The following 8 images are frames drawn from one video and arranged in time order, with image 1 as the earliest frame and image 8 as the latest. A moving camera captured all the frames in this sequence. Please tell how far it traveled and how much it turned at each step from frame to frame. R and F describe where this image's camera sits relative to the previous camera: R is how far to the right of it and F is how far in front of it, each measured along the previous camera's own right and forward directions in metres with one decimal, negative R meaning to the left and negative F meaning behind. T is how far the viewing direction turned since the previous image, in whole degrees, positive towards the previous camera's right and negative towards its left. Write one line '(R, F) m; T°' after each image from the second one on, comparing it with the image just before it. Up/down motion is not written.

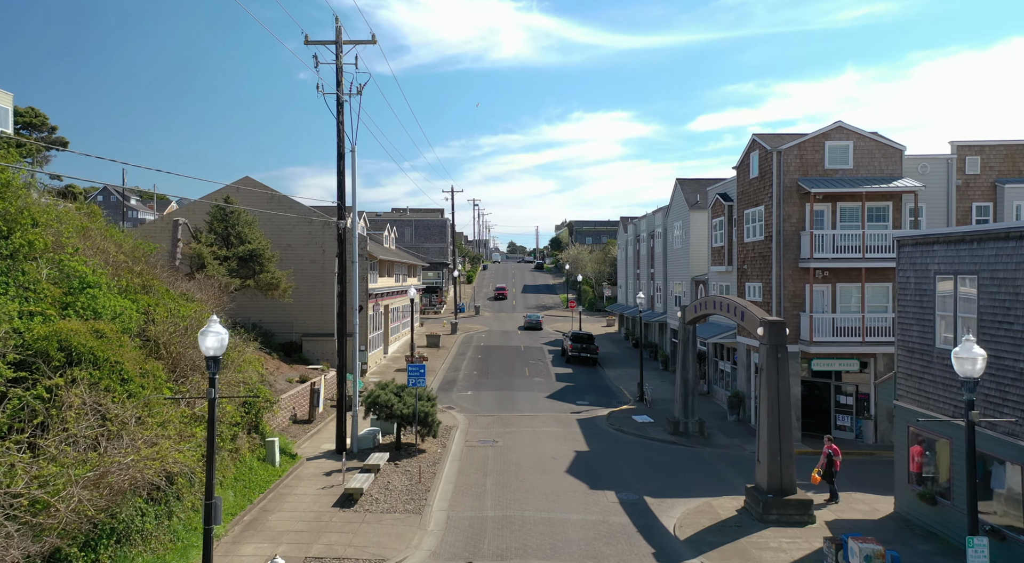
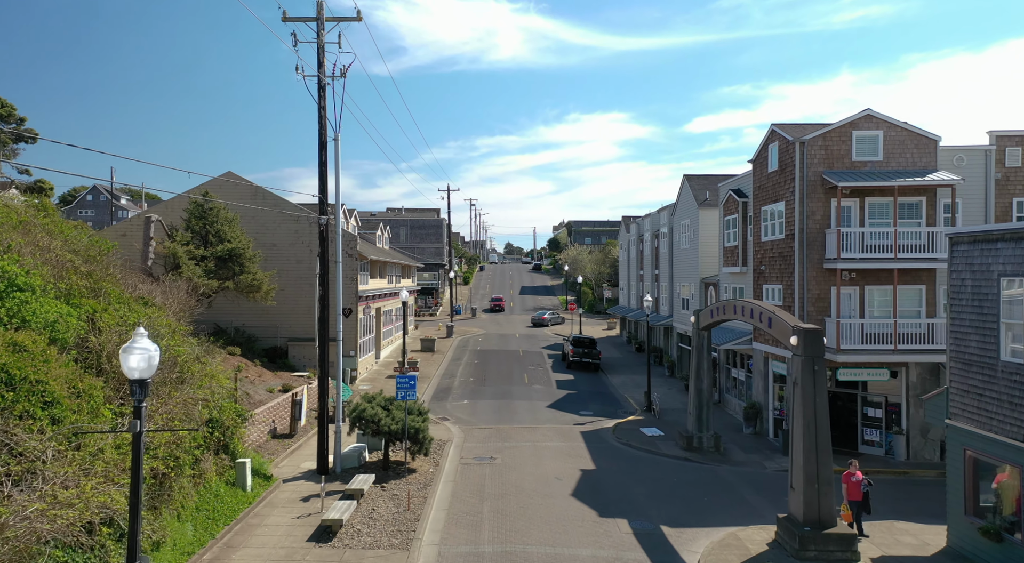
(-0.1, +2.0) m; 0°
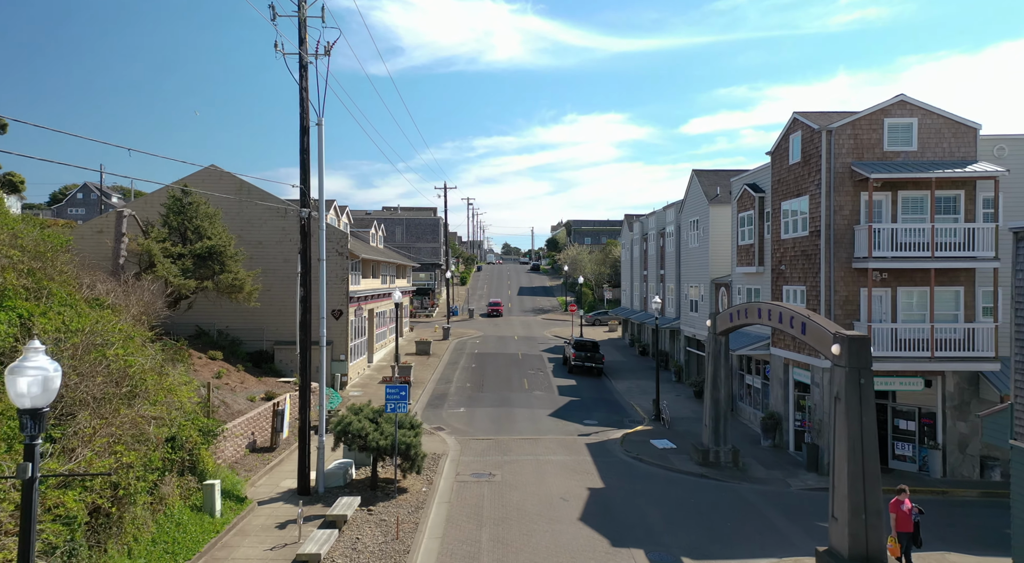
(-0.1, +1.8) m; 0°
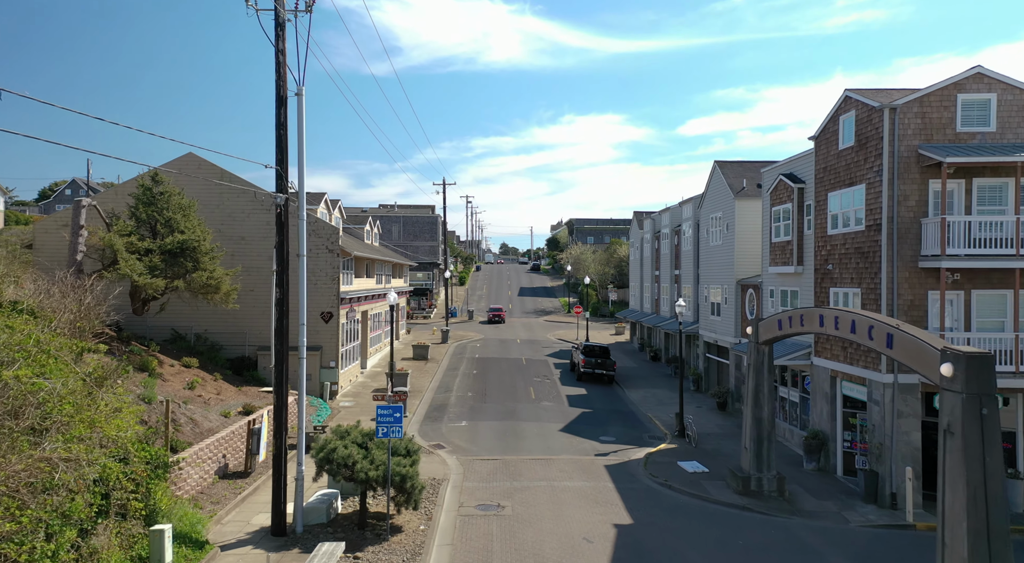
(-0.3, +2.8) m; 0°
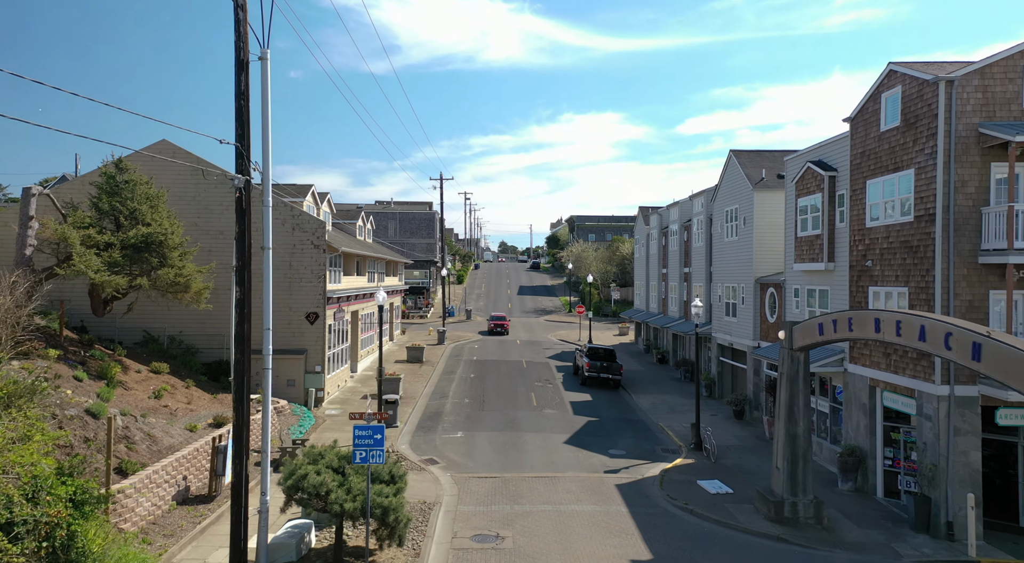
(0.0, +2.2) m; 0°
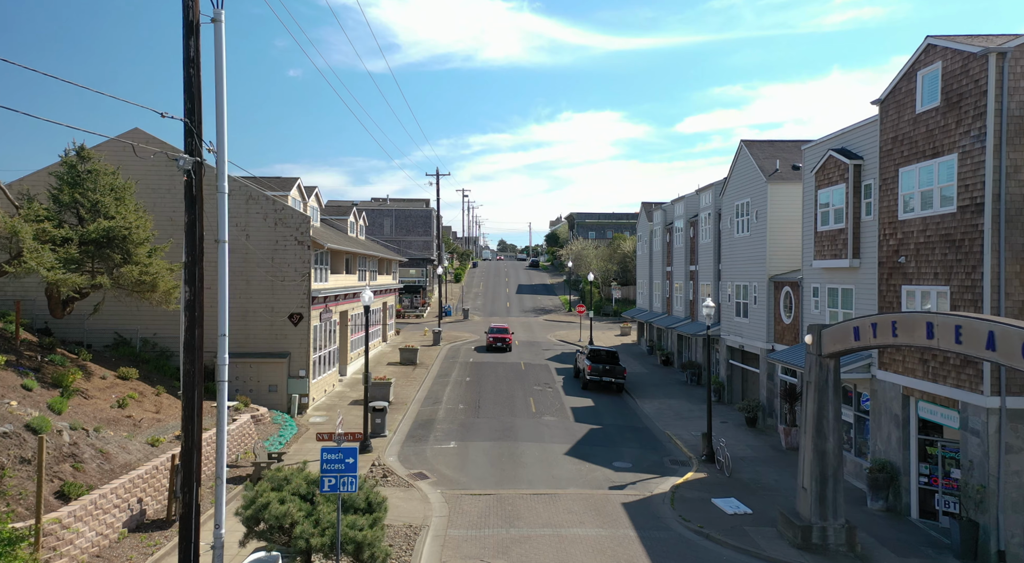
(+0.1, +1.7) m; 0°
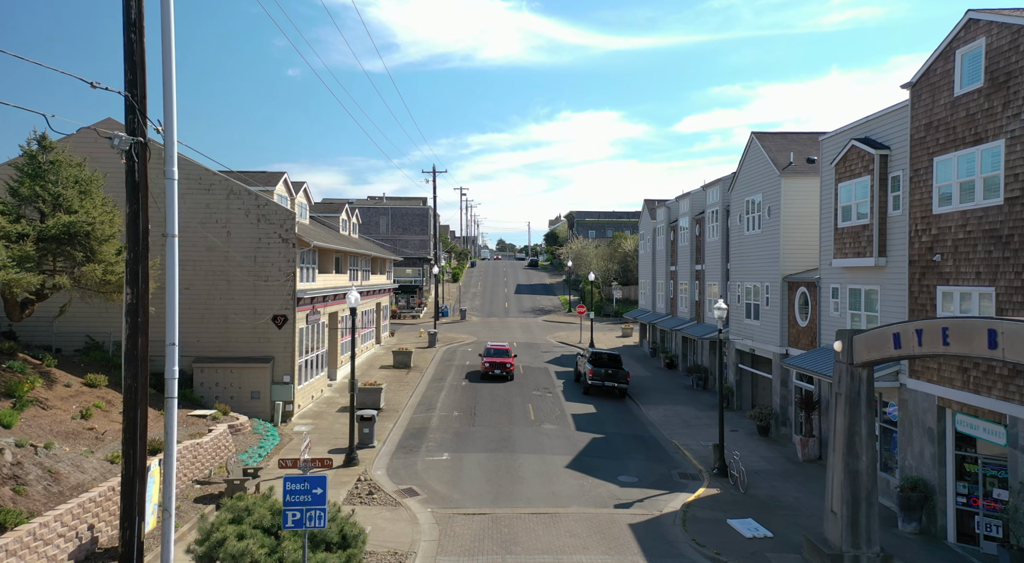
(0.0, +1.5) m; 0°
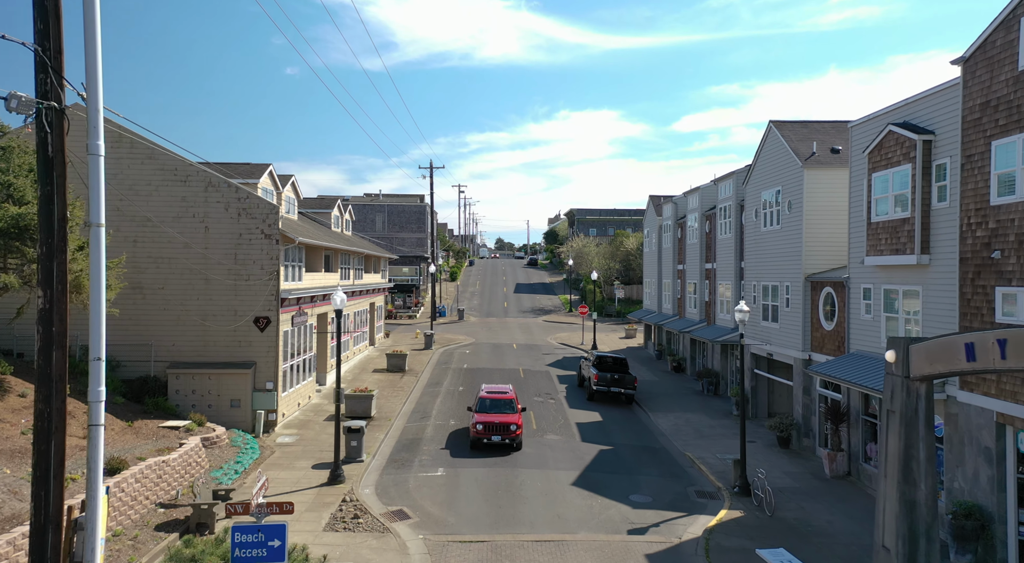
(-0.1, +1.8) m; 0°
